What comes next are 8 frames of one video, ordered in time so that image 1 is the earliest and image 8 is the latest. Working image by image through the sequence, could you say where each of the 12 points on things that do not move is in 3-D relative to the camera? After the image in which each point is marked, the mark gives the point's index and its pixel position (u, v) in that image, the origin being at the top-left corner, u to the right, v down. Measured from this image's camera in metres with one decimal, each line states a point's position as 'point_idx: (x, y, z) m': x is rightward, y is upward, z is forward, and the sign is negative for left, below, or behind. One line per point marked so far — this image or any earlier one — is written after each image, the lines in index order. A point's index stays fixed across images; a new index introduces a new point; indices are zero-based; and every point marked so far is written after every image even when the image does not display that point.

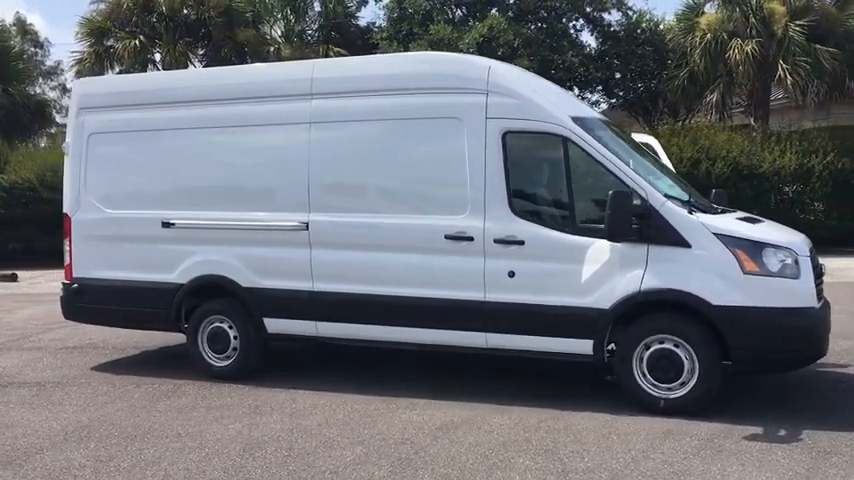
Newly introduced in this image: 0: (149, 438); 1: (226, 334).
0: (-2.1, -1.5, +6.2) m
1: (-2.0, -0.9, +8.1) m
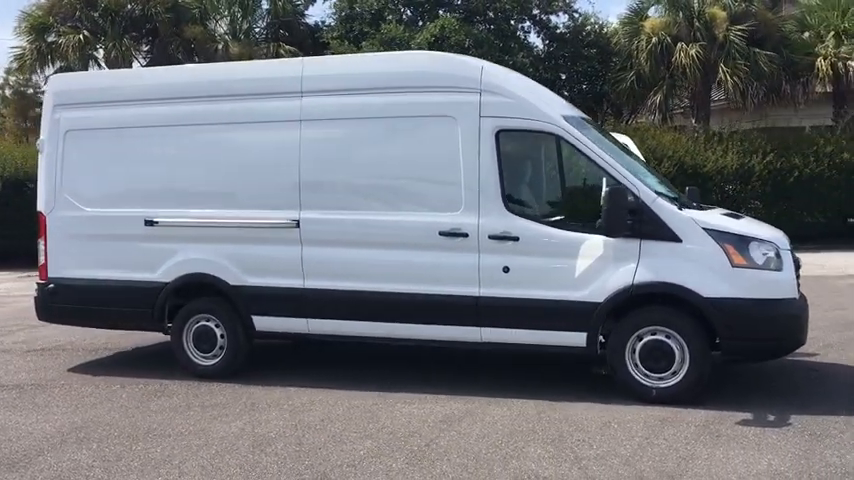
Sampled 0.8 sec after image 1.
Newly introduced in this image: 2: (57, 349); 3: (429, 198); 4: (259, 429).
0: (-2.0, -1.4, +6.1) m
1: (-2.1, -0.9, +8.1) m
2: (-4.5, -1.3, +10.1) m
3: (0.0, +0.4, +7.3) m
4: (-1.3, -1.4, +6.3) m
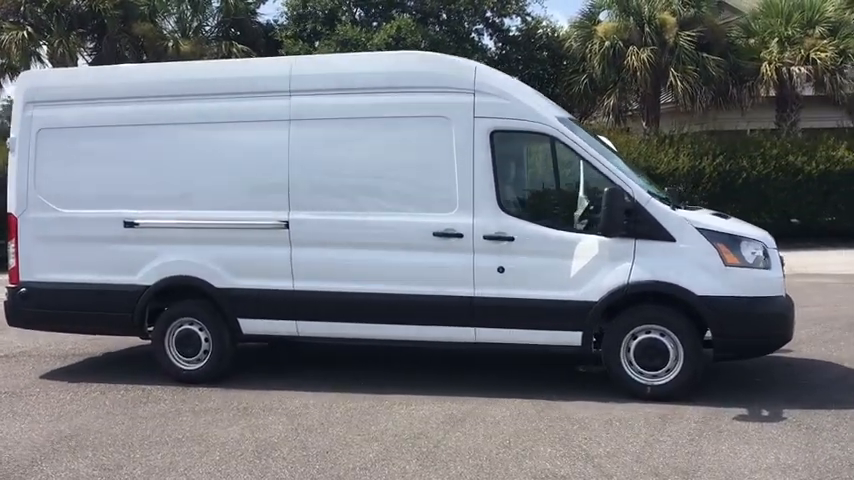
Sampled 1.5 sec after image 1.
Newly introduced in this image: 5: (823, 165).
0: (-2.0, -1.5, +5.9) m
1: (-2.2, -0.9, +7.9) m
2: (-4.7, -1.3, +9.7) m
3: (0.0, +0.4, +7.2) m
4: (-1.2, -1.4, +6.2) m
5: (+9.3, +1.8, +19.9) m
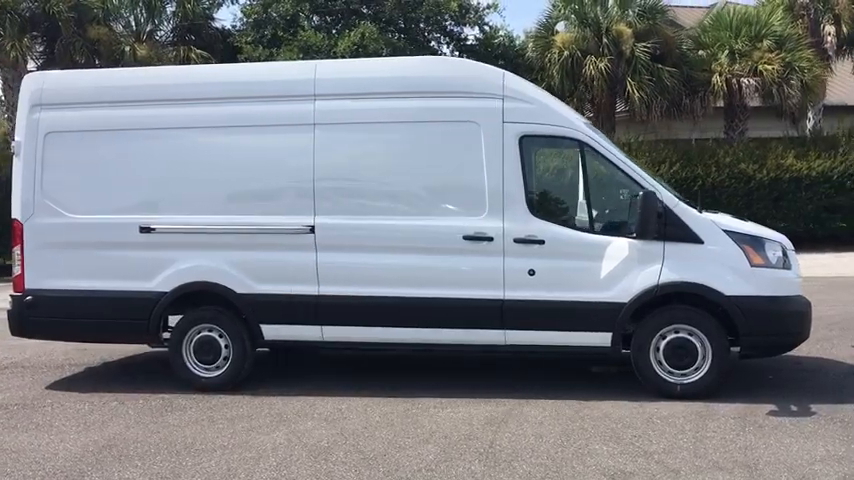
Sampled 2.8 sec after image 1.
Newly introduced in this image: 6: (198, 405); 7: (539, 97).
0: (-1.6, -1.5, +5.8) m
1: (-2.0, -1.0, +7.8) m
2: (-4.6, -1.4, +9.4) m
3: (+0.2, +0.3, +7.3) m
4: (-0.9, -1.5, +6.1) m
5: (+8.5, +1.7, +20.6) m
6: (-2.0, -1.4, +7.2) m
7: (+1.0, +1.2, +7.3) m
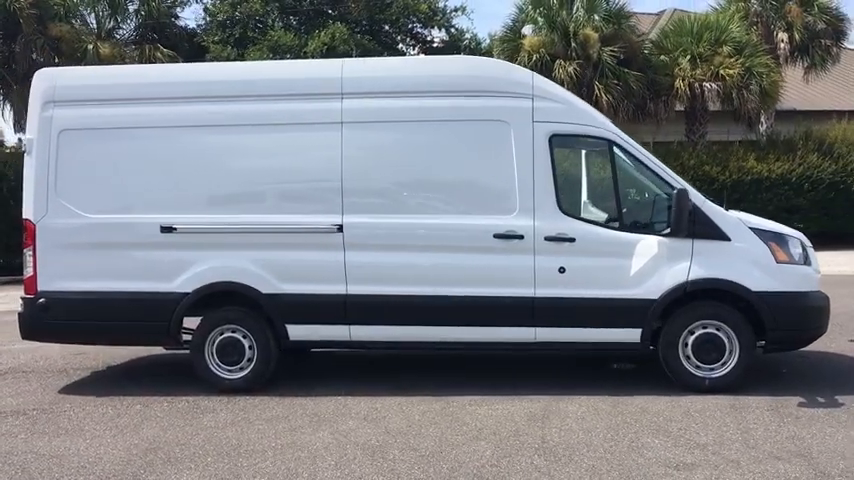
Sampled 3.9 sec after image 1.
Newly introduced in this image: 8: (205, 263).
0: (-1.2, -1.5, +5.8) m
1: (-1.7, -1.0, +7.7) m
2: (-4.5, -1.4, +9.1) m
3: (+0.5, +0.3, +7.3) m
4: (-0.5, -1.4, +6.1) m
5: (+7.9, +1.6, +21.2) m
6: (-1.7, -1.4, +7.1) m
7: (+1.3, +1.3, +7.4) m
8: (-2.0, -0.2, +7.6) m
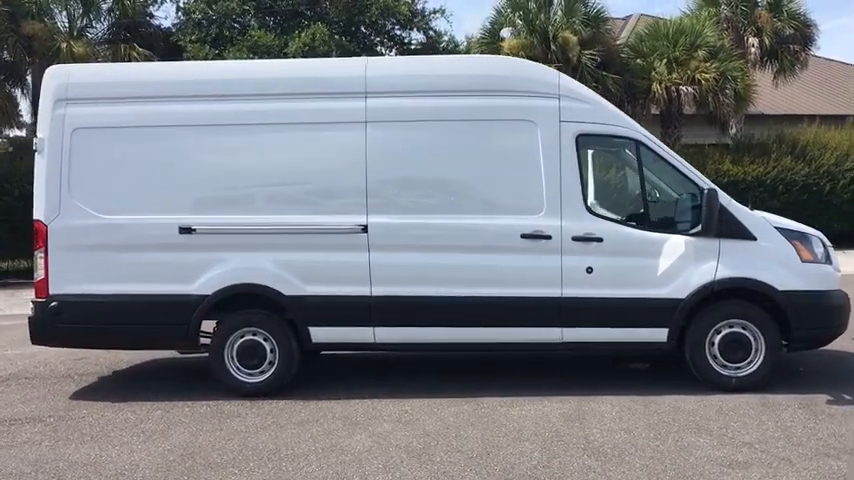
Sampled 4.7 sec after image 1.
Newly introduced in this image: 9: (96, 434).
0: (-0.9, -1.5, +5.6) m
1: (-1.5, -1.0, +7.5) m
2: (-4.3, -1.5, +8.8) m
3: (+0.7, +0.3, +7.3) m
4: (-0.2, -1.4, +6.0) m
5: (+7.5, +1.6, +21.5) m
6: (-1.4, -1.4, +6.9) m
7: (+1.5, +1.3, +7.4) m
8: (-1.8, -0.2, +7.5) m
9: (-2.5, -1.5, +6.4) m
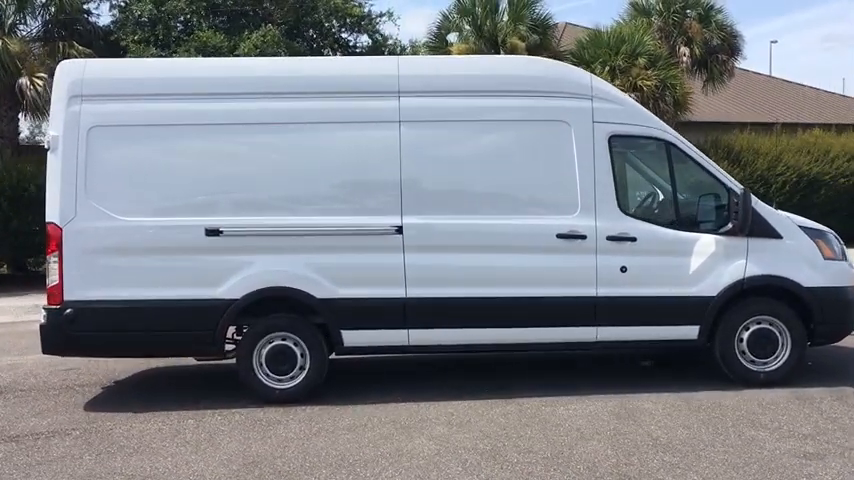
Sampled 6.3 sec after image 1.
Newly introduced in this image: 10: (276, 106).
0: (-0.4, -1.5, +5.5) m
1: (-1.2, -1.0, +7.3) m
2: (-4.1, -1.5, +8.3) m
3: (+1.0, +0.3, +7.3) m
4: (+0.2, -1.4, +5.9) m
5: (+6.3, +1.6, +22.1) m
6: (-1.1, -1.4, +6.7) m
7: (+1.8, +1.3, +7.5) m
8: (-1.5, -0.2, +7.2) m
9: (-2.1, -1.5, +6.1) m
10: (-1.3, +1.2, +7.3) m
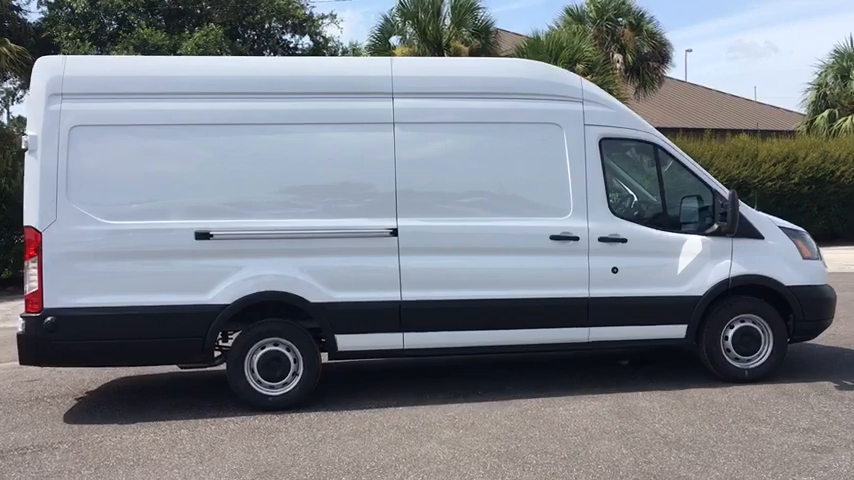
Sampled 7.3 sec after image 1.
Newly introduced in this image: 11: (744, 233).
0: (-0.3, -1.5, +5.4) m
1: (-1.2, -1.0, +7.1) m
2: (-4.2, -1.5, +7.9) m
3: (+1.0, +0.3, +7.4) m
4: (+0.3, -1.5, +5.9) m
5: (+4.9, +1.5, +22.6) m
6: (-1.1, -1.5, +6.6) m
7: (+1.7, +1.2, +7.6) m
8: (-1.5, -0.3, +7.0) m
9: (-2.0, -1.5, +5.8) m
10: (-1.4, +1.1, +7.1) m
11: (+2.9, +0.1, +7.6) m
